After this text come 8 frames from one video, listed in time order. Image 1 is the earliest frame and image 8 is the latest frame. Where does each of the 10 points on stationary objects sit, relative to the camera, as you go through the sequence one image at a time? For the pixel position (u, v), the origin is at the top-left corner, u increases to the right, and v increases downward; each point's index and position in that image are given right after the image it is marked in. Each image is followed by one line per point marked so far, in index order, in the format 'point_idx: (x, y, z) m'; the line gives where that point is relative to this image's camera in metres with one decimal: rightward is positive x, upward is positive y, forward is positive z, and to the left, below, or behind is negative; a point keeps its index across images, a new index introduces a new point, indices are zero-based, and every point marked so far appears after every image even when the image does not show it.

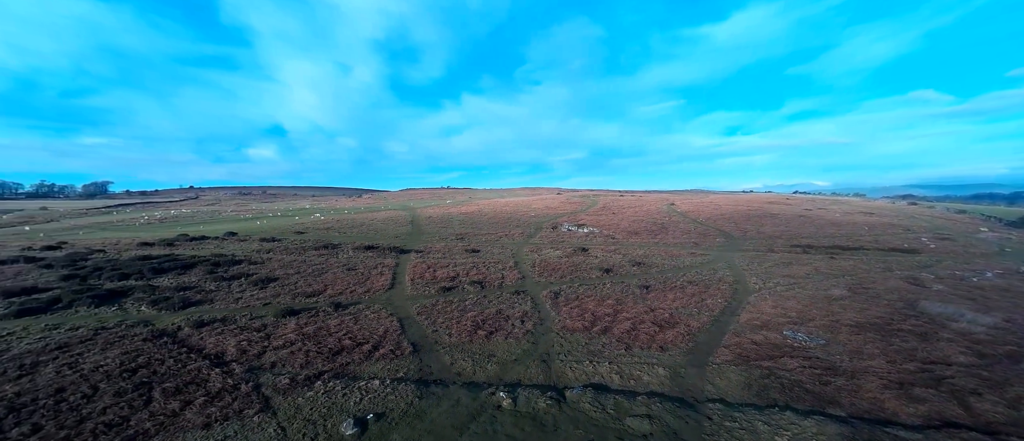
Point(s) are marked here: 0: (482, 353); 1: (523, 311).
0: (-1.2, -5.5, +14.1) m
1: (+0.6, -4.9, +18.7) m
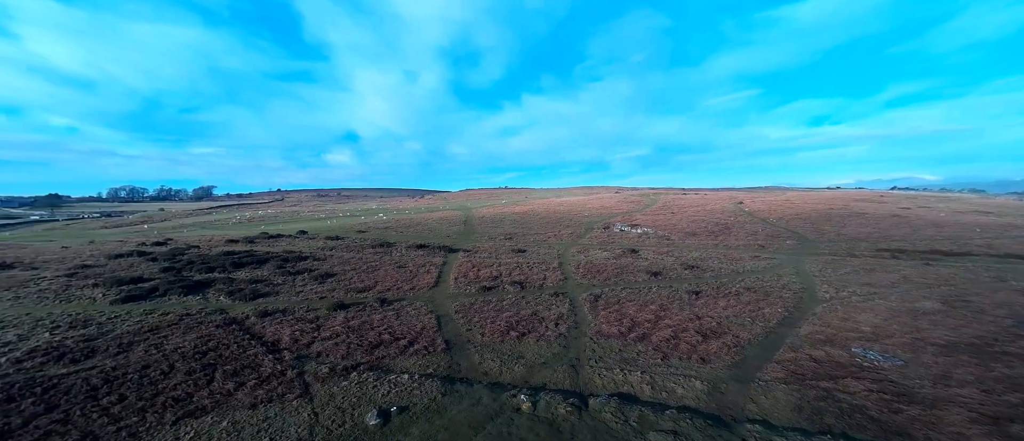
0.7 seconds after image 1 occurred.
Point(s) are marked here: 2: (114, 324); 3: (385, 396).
0: (0.0, -5.4, +14.0) m
1: (+2.5, -4.9, +18.2) m
2: (-21.6, -6.3, +18.9) m
3: (-4.1, -5.5, +10.8) m
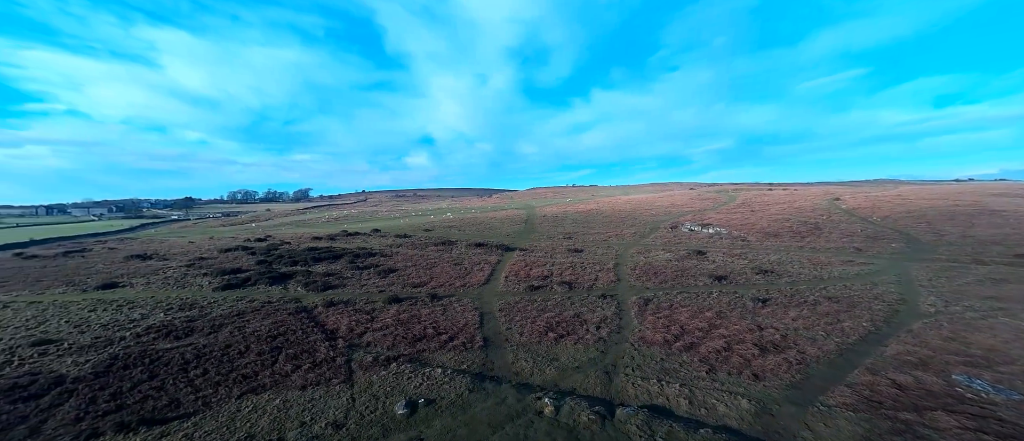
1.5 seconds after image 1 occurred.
0: (+1.3, -5.4, +13.7) m
1: (+4.5, -4.8, +17.4) m
2: (-19.1, -6.3, +22.3) m
3: (-3.2, -5.5, +11.3) m
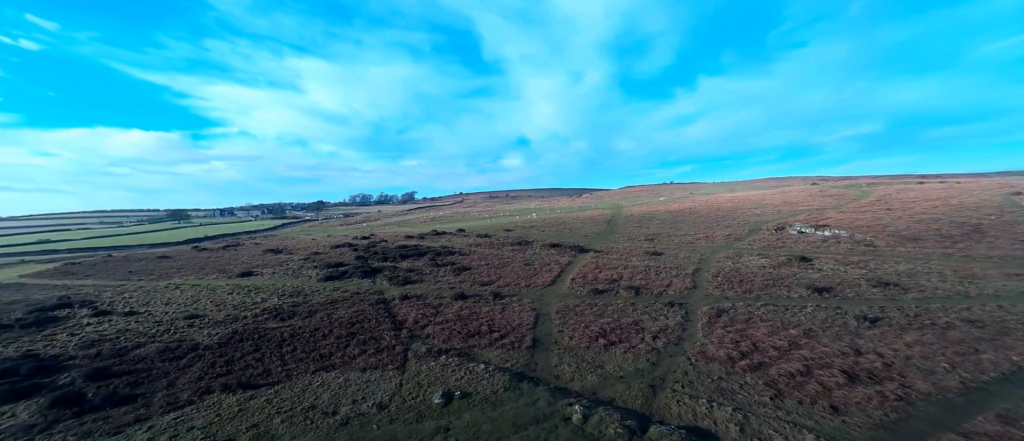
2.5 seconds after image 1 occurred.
0: (+3.0, -5.4, +13.2) m
1: (+7.0, -4.9, +16.1) m
2: (-14.9, -6.4, +26.2) m
3: (-1.9, -5.5, +11.9) m
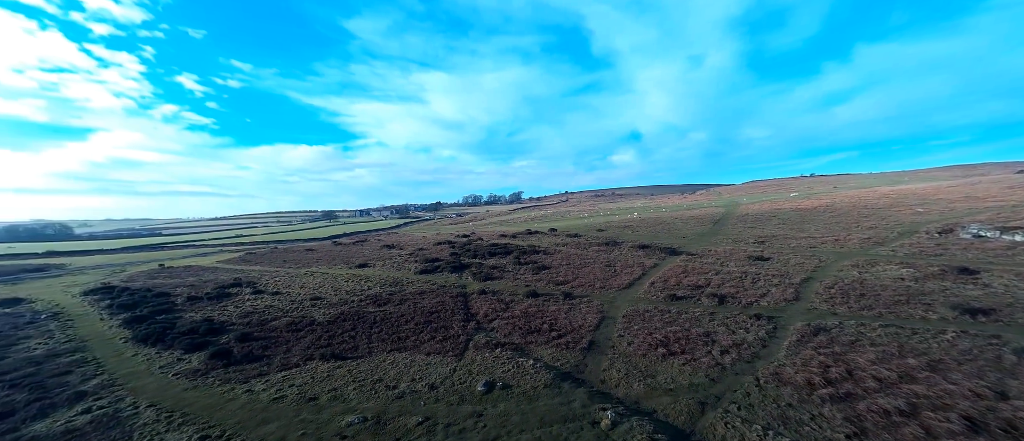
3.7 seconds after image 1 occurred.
0: (+4.8, -5.4, +12.5) m
1: (+9.3, -4.9, +14.3) m
2: (-9.2, -6.3, +29.8) m
3: (-0.3, -5.5, +12.6) m
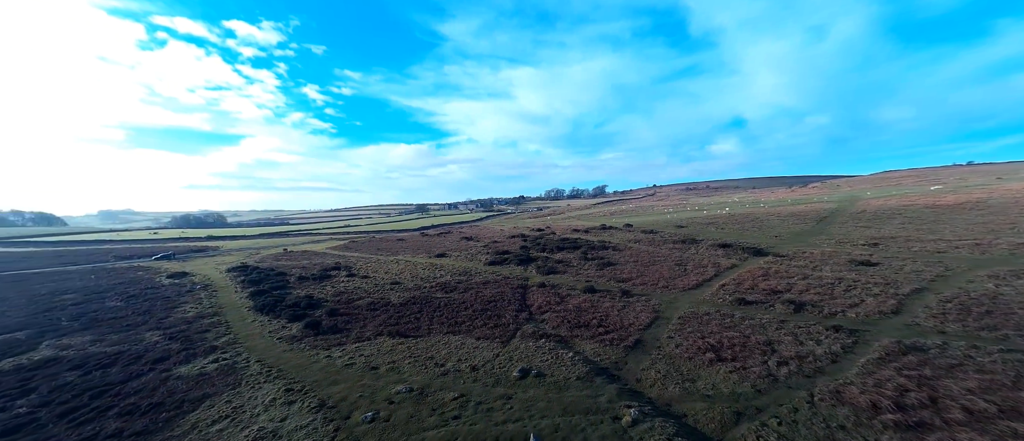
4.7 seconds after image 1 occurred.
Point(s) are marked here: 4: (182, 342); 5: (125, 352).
0: (+6.1, -5.4, +12.2) m
1: (+10.9, -4.9, +12.9) m
2: (-4.0, -5.8, +31.9) m
3: (+1.1, -5.4, +13.3) m
4: (-17.5, -6.4, +18.3) m
5: (-19.3, -6.6, +17.4) m
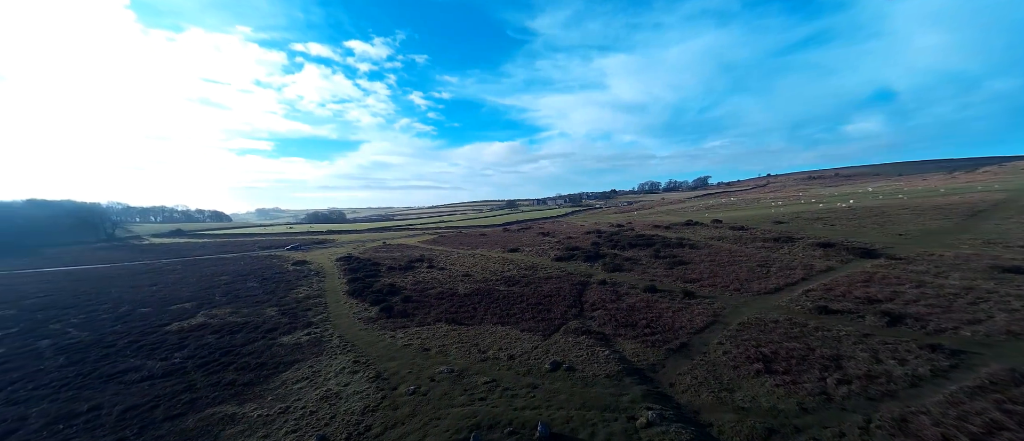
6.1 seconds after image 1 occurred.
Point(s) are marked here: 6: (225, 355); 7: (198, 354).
0: (+7.1, -5.4, +11.5) m
1: (+12.0, -4.9, +11.2) m
2: (+1.4, -5.4, +32.9) m
3: (+2.5, -5.4, +13.6) m
4: (-14.6, -6.3, +22.5) m
5: (-16.6, -6.5, +22.0) m
6: (-13.3, -6.2, +16.1) m
7: (-14.8, -6.3, +16.4) m
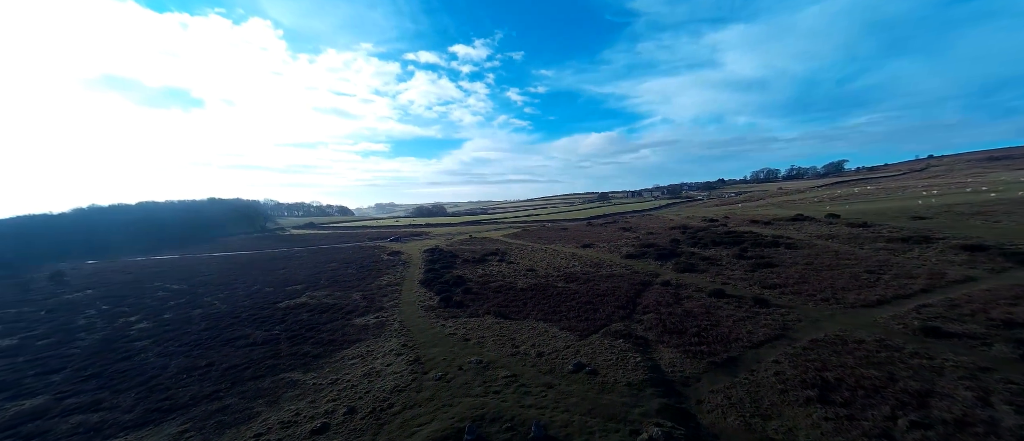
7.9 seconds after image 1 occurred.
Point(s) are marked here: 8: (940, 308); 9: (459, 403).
0: (+7.5, -5.5, +10.3) m
1: (+12.3, -5.1, +9.0) m
2: (+6.7, -5.1, +32.5) m
3: (+3.5, -5.5, +13.4) m
4: (-11.2, -6.1, +25.9) m
5: (-13.3, -6.2, +25.8) m
6: (-11.4, -6.2, +19.3) m
7: (-12.8, -6.2, +19.9) m
8: (+22.9, -4.9, +18.4) m
9: (-1.6, -5.5, +10.4) m
